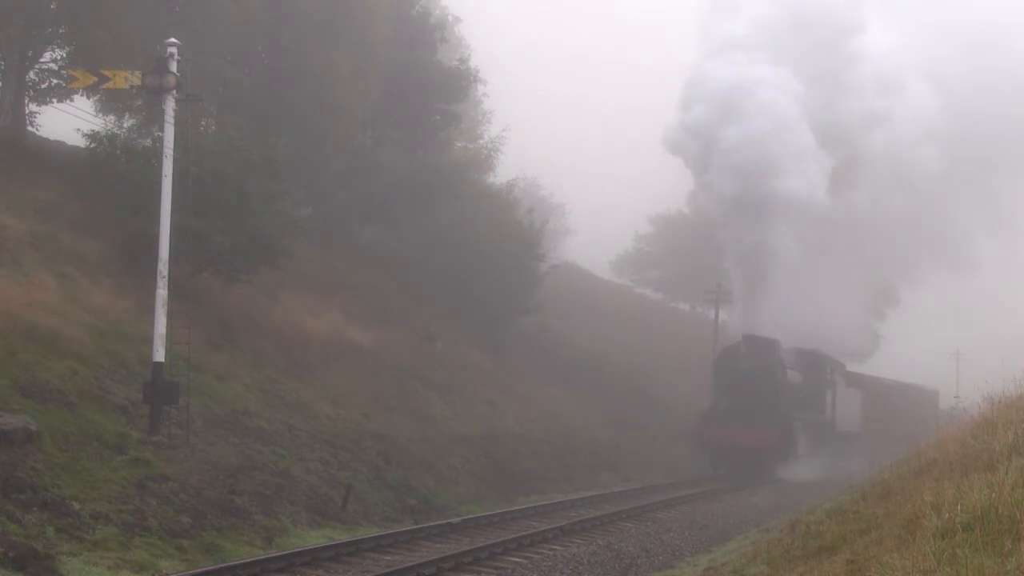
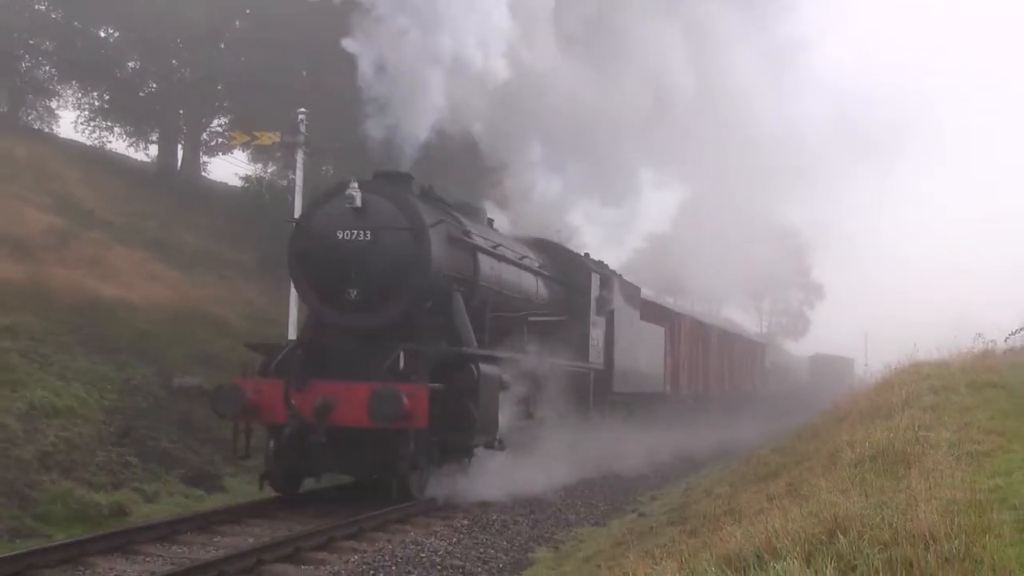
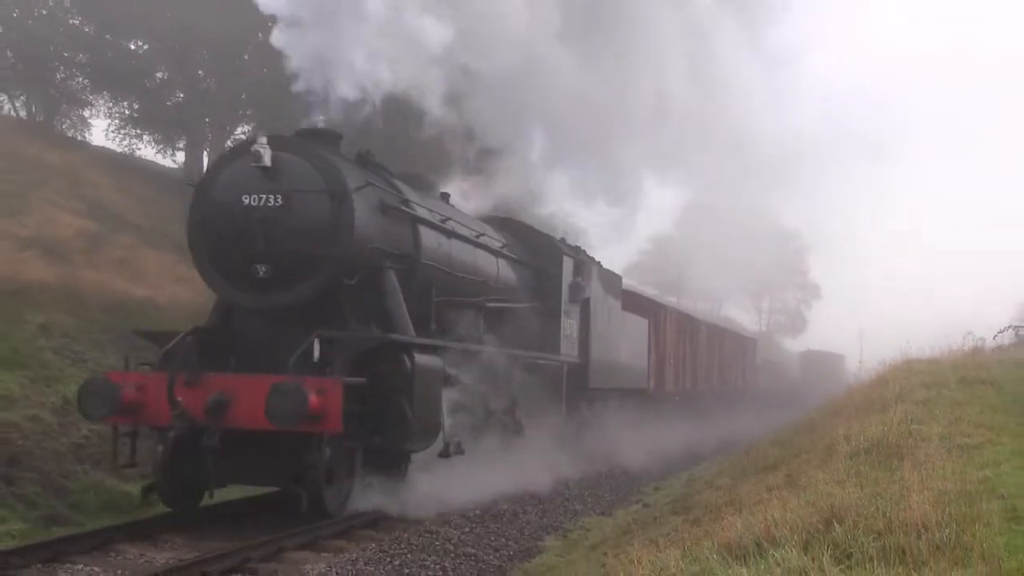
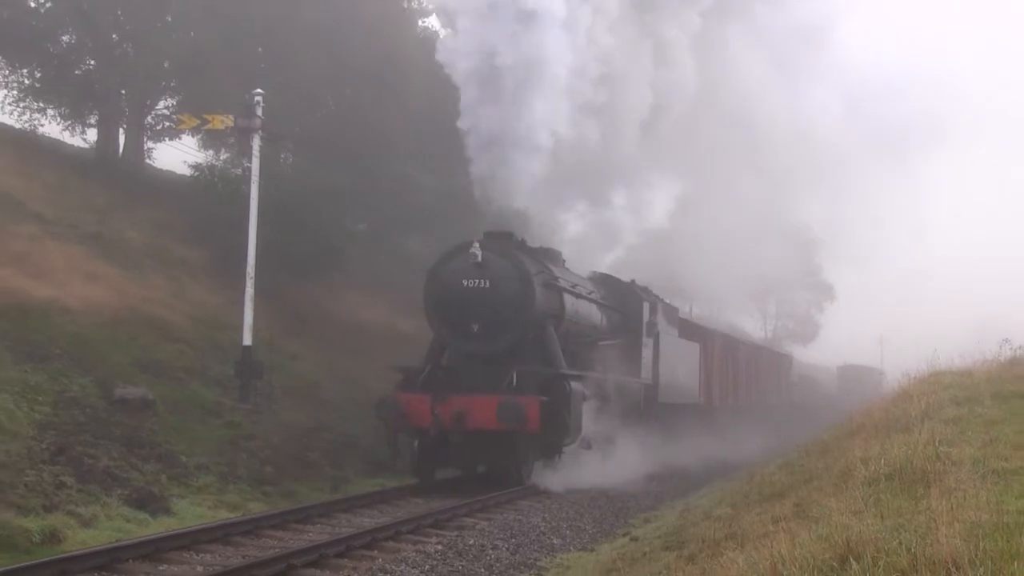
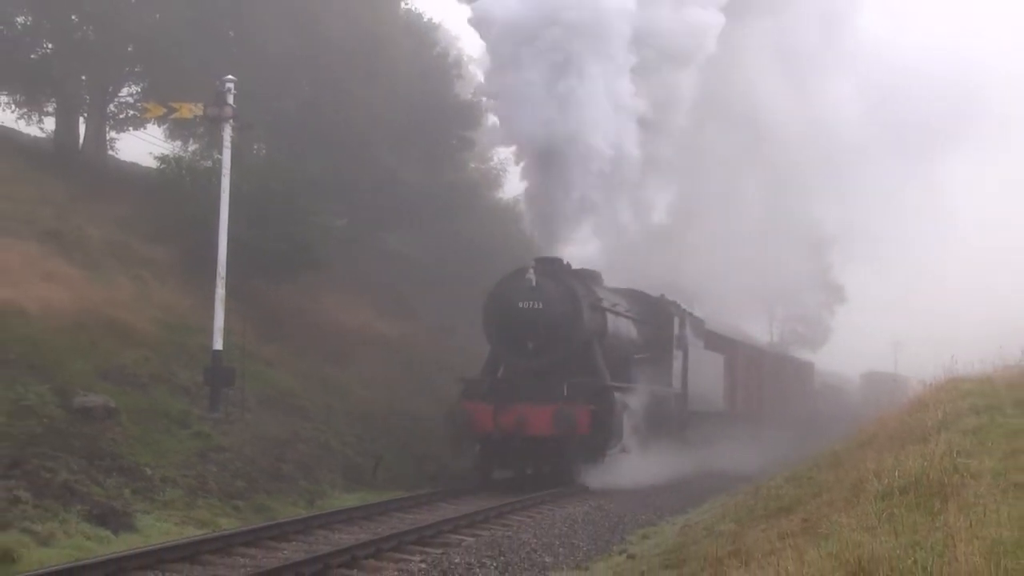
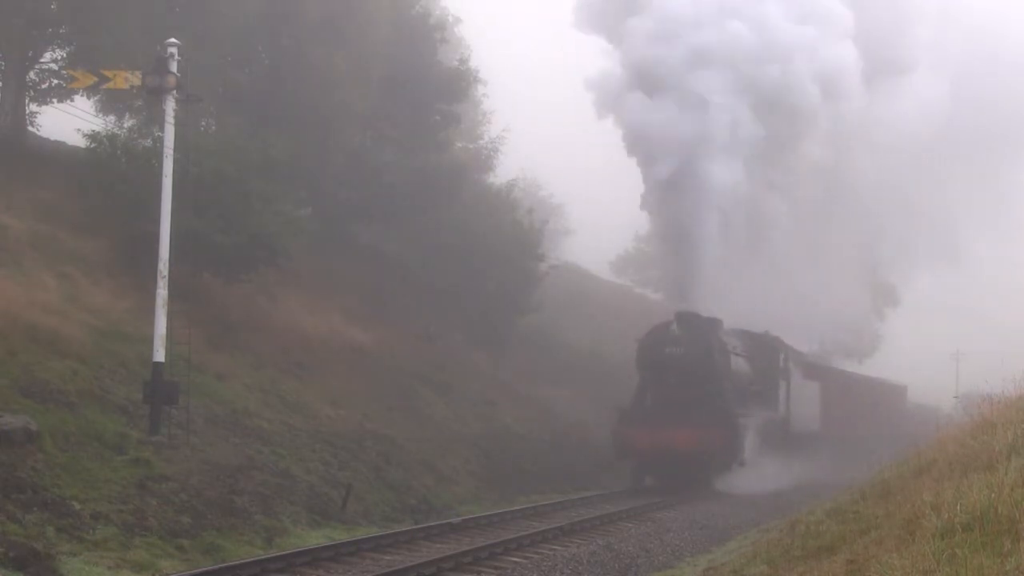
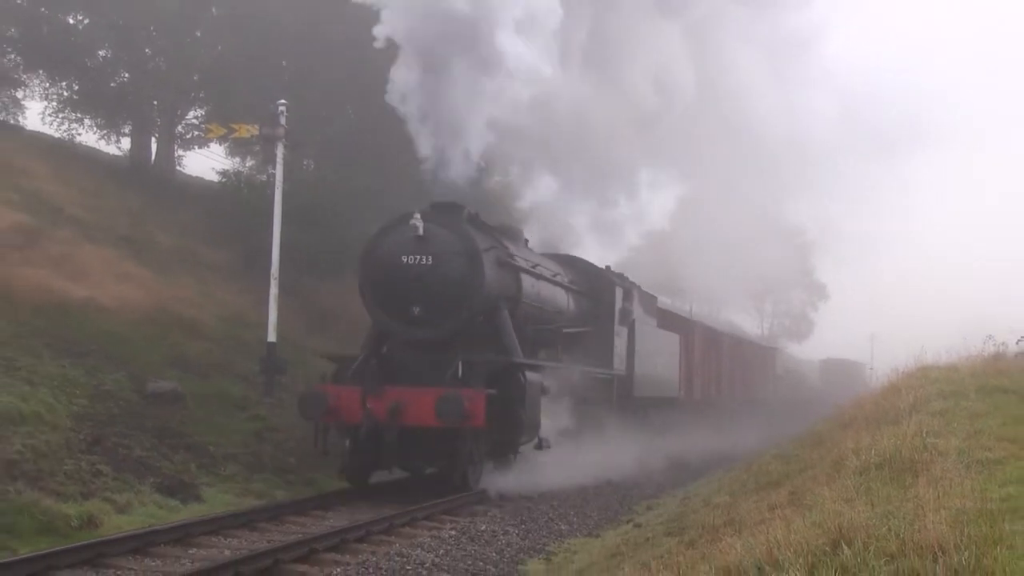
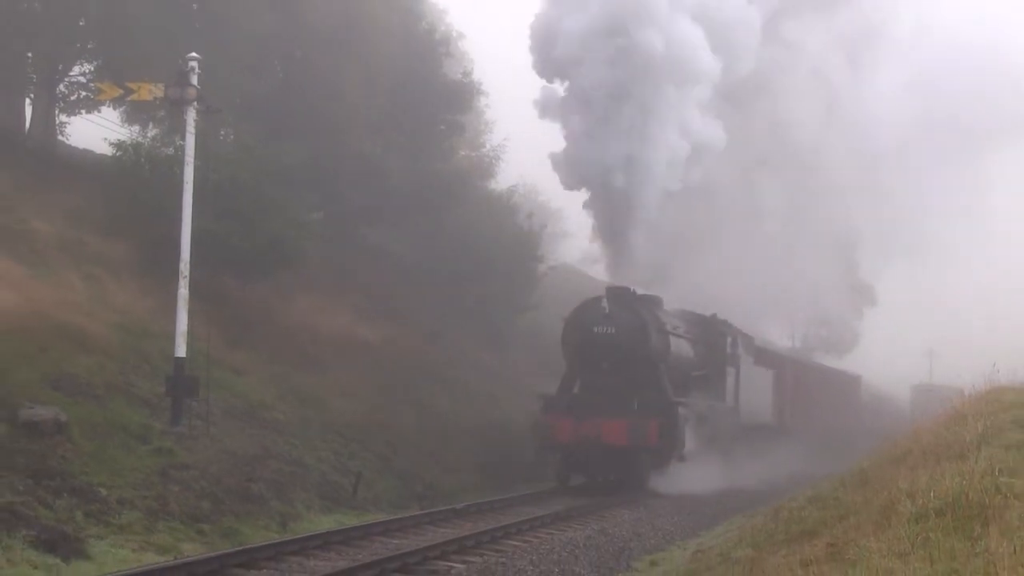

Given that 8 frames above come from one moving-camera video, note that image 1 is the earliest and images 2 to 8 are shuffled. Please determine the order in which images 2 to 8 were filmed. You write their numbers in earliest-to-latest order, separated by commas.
6, 8, 5, 4, 7, 2, 3
